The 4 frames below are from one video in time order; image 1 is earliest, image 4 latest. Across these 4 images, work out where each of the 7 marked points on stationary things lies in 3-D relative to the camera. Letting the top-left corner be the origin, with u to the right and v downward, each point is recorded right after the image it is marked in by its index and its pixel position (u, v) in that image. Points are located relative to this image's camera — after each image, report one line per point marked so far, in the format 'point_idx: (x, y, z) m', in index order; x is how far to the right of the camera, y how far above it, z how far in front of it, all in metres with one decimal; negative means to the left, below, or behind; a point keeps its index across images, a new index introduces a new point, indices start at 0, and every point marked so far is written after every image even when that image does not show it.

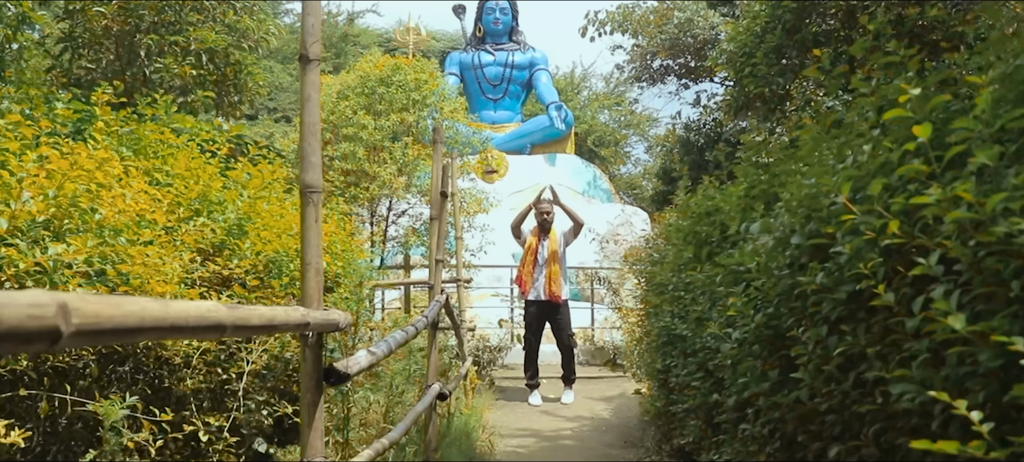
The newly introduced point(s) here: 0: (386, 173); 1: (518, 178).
0: (-1.5, +0.8, +11.3) m
1: (+0.1, +1.1, +19.1) m
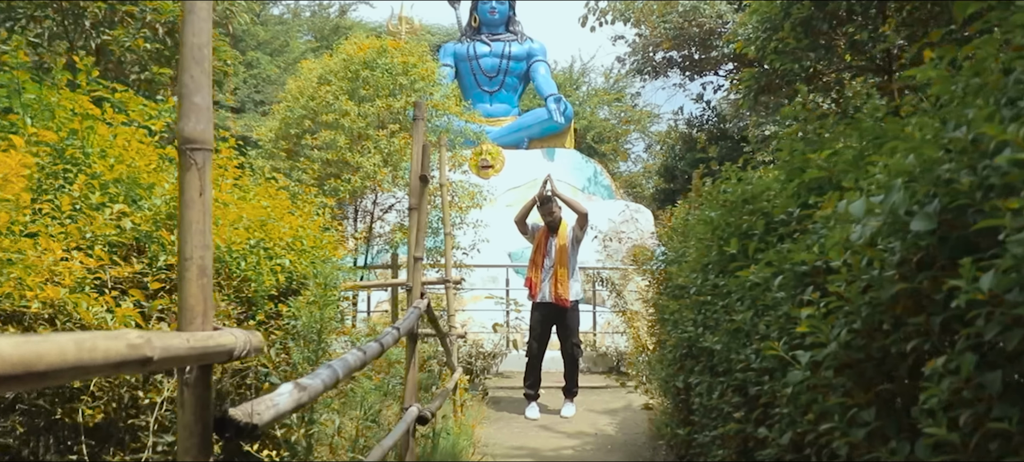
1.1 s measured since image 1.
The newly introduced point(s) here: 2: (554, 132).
0: (-1.6, +0.8, +10.3) m
1: (+0.1, +1.2, +18.2) m
2: (+0.9, +2.1, +19.4) m
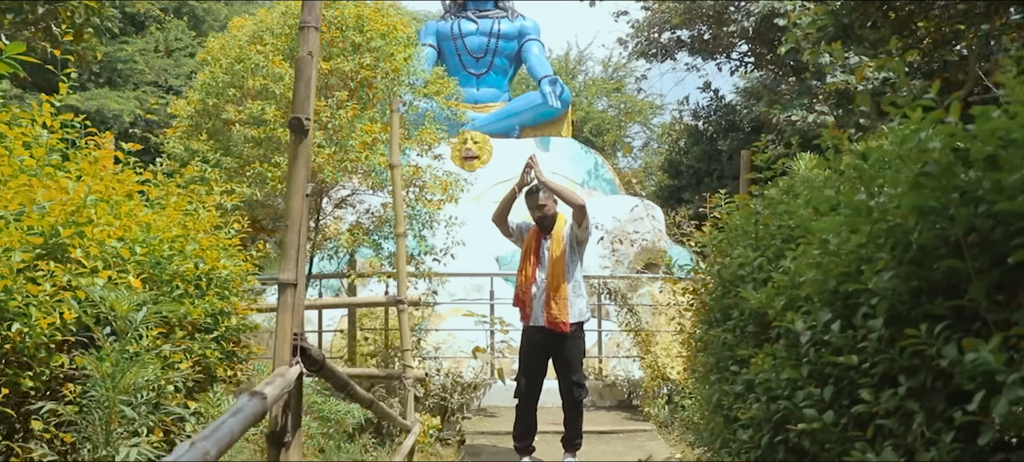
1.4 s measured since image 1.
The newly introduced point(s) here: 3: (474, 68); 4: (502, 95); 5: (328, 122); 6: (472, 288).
0: (-1.7, +0.8, +7.9) m
1: (-0.1, +1.1, +15.8) m
2: (+0.7, +2.1, +17.0) m
3: (-0.8, +3.3, +18.5) m
4: (-0.2, +2.8, +18.8) m
5: (-1.6, +0.9, +8.0) m
6: (-0.5, -0.7, +11.5) m
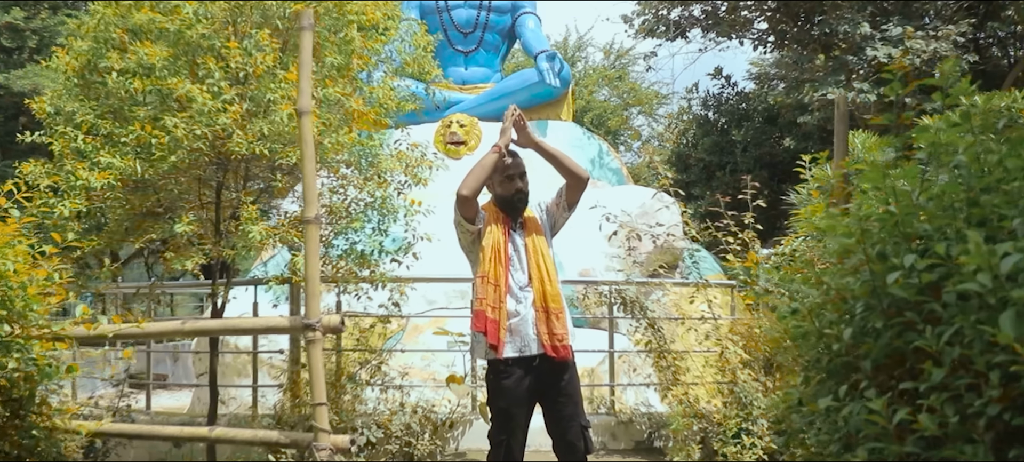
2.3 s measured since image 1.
0: (-1.8, +0.9, +5.8) m
1: (-0.3, +1.2, +13.6) m
2: (+0.6, +2.1, +14.9) m
3: (-0.9, +3.4, +16.4) m
4: (-0.3, +2.9, +16.7) m
5: (-1.7, +1.0, +5.9) m
6: (-0.6, -0.7, +9.4) m
